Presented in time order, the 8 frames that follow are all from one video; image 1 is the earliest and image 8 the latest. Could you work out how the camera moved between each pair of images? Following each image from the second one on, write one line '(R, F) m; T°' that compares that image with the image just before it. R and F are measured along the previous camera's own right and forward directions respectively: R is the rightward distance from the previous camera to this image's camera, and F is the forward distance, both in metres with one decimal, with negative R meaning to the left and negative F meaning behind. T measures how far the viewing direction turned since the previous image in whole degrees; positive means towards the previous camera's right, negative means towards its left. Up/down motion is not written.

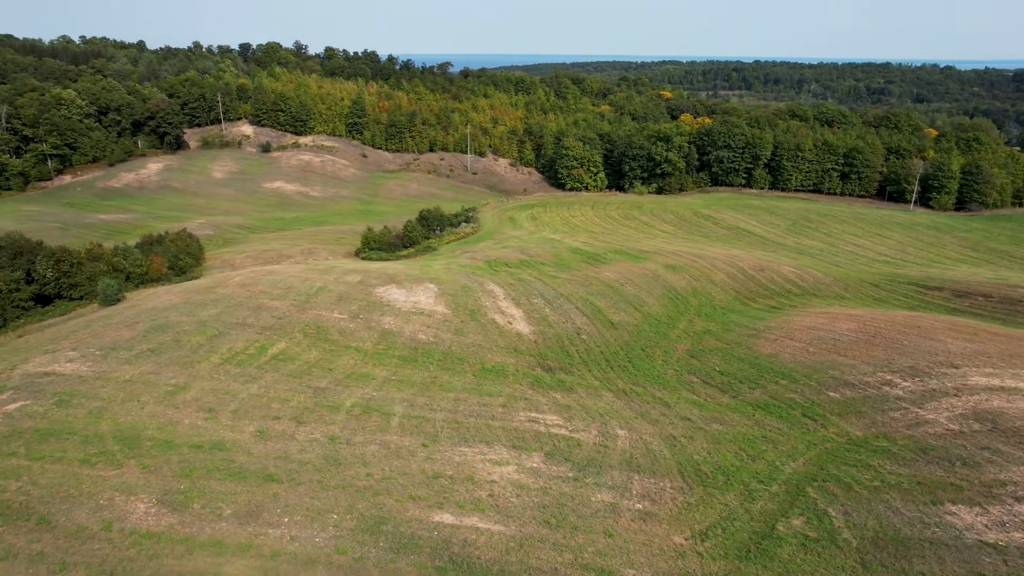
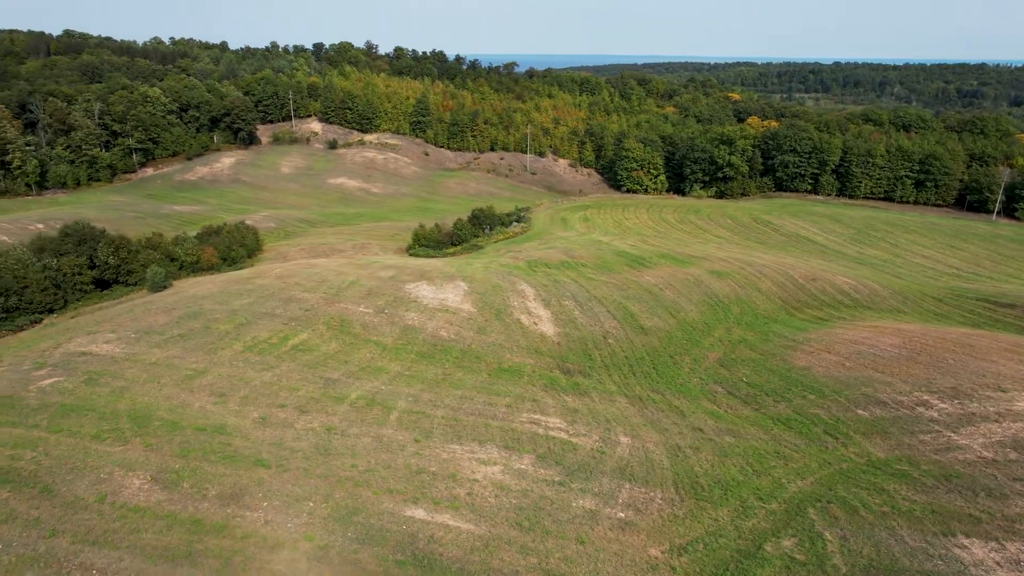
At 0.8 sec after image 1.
(+1.5, +0.1) m; -6°
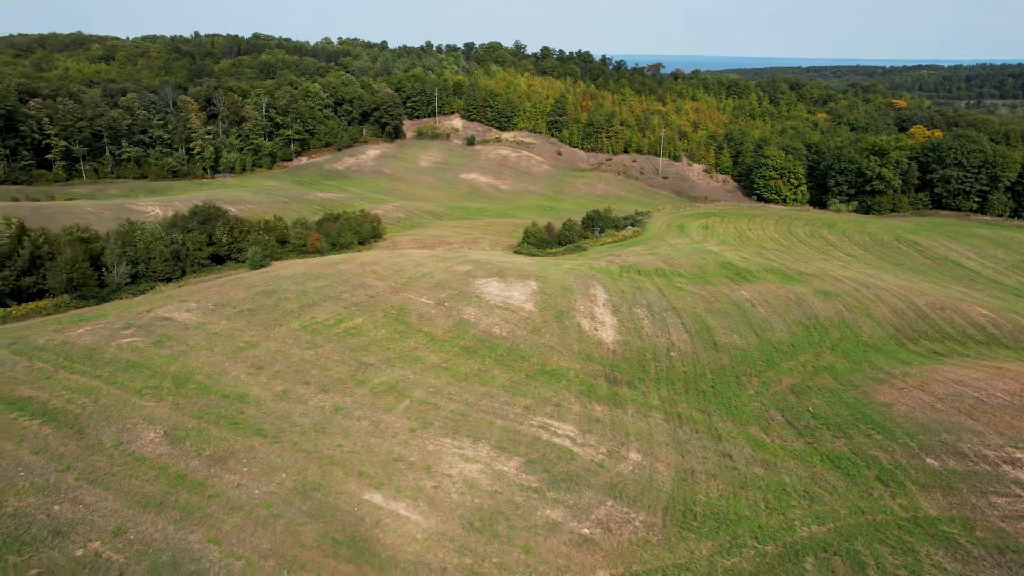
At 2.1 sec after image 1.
(+3.0, +0.3) m; -12°
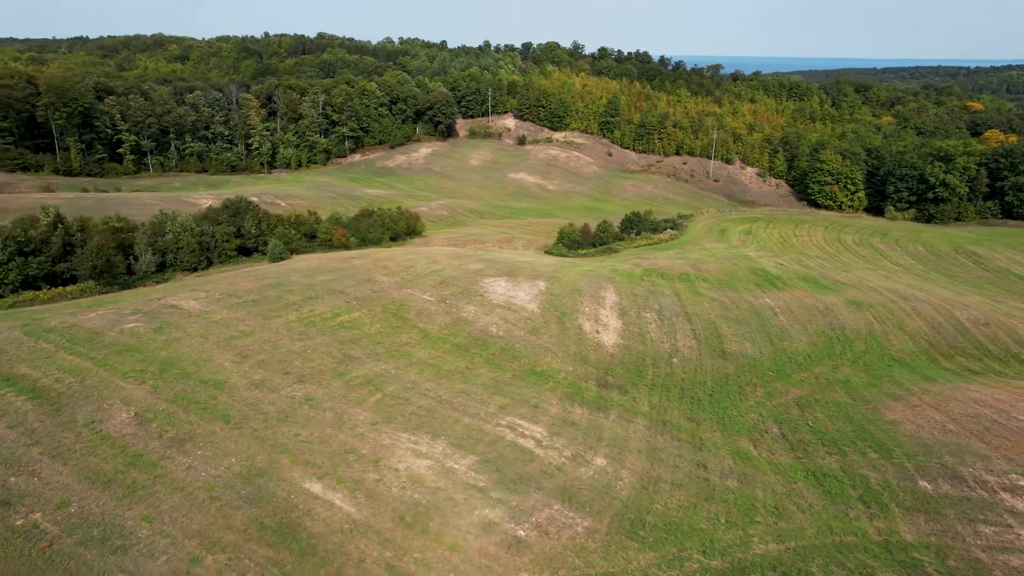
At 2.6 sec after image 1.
(+2.1, +0.1) m; -5°
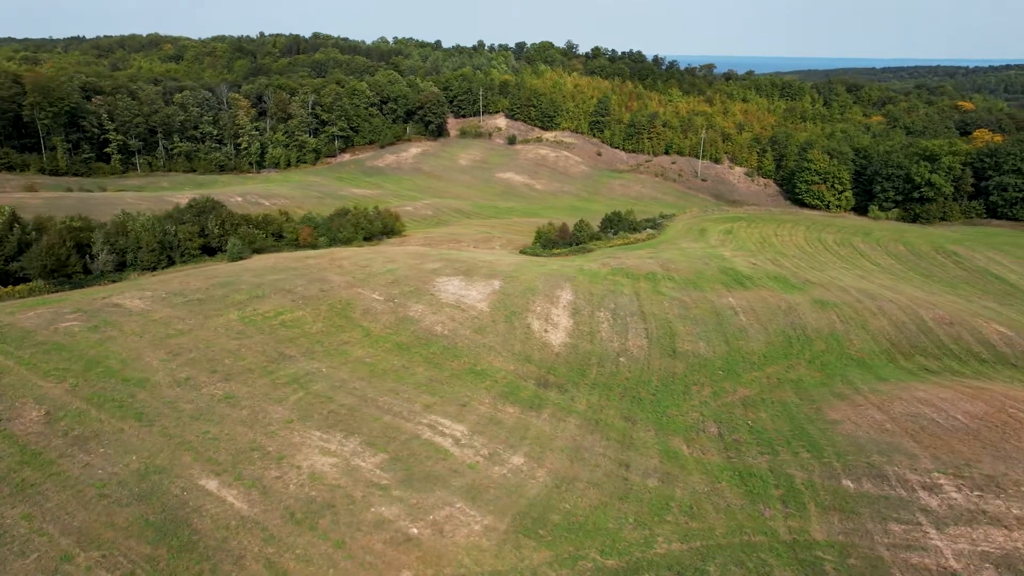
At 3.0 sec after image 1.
(+2.0, 0.0) m; 0°
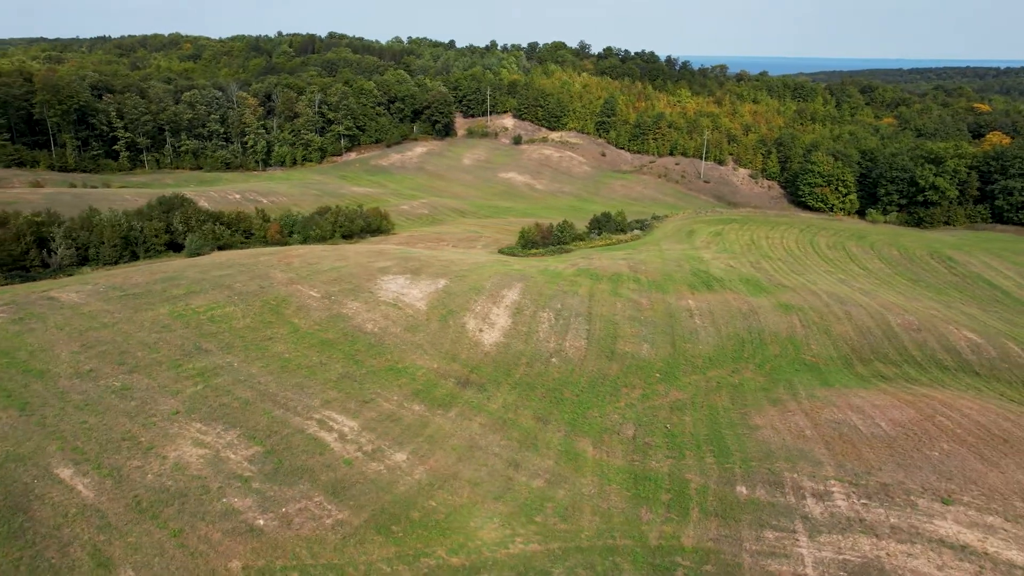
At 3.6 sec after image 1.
(+3.3, 0.0) m; -2°
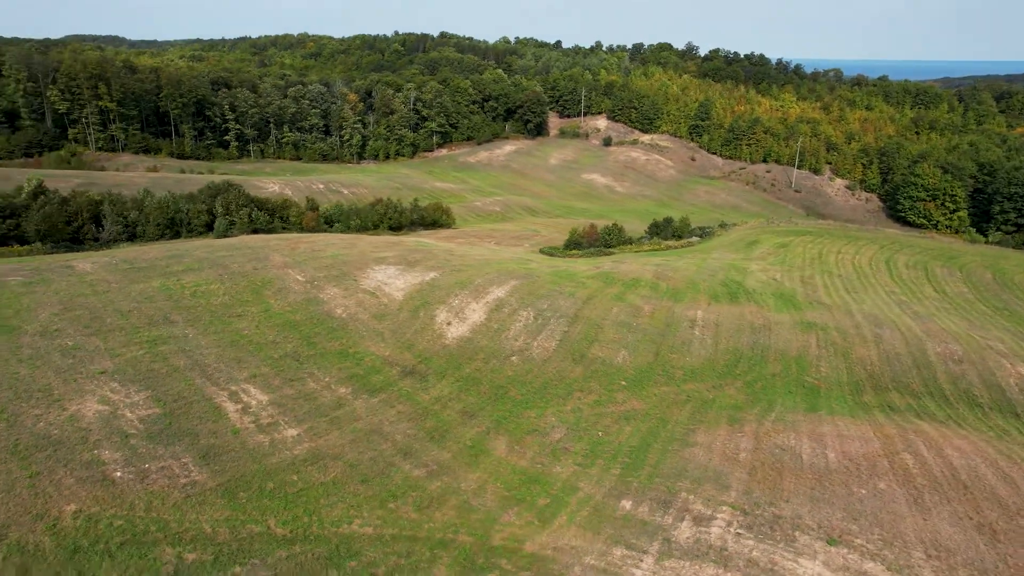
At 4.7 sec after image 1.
(+5.3, +0.3) m; -10°
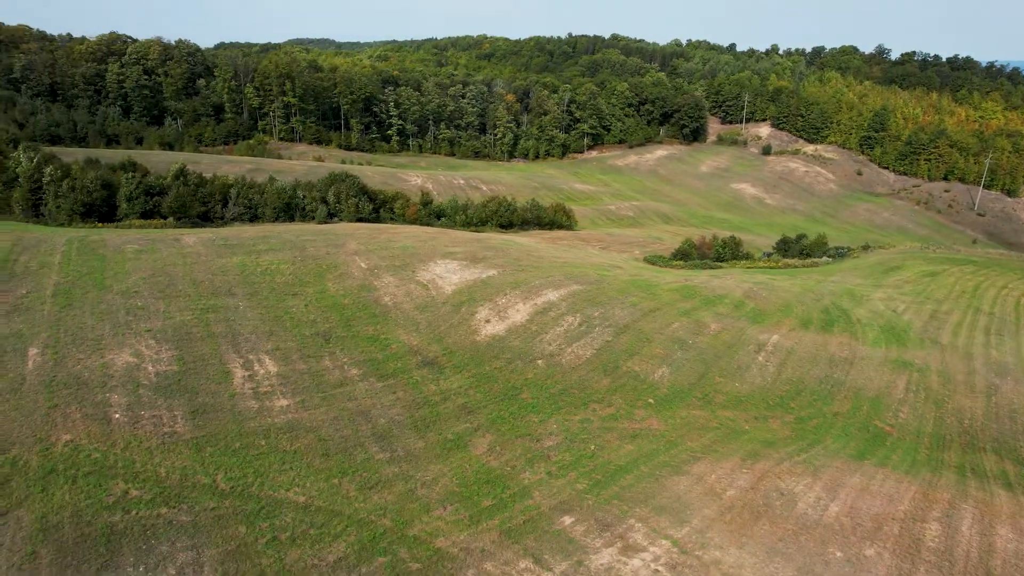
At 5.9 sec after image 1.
(+4.8, +0.5) m; -14°
